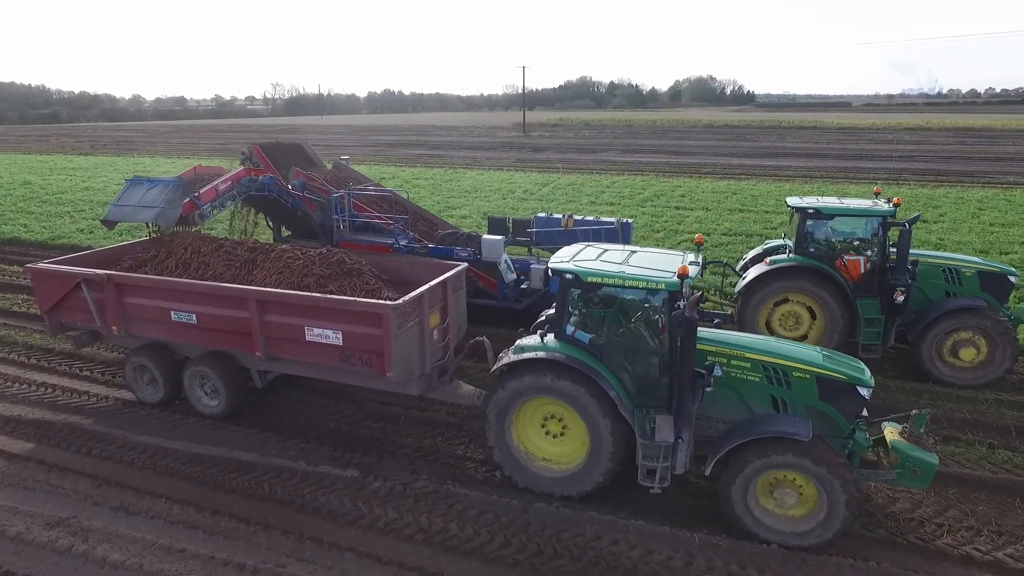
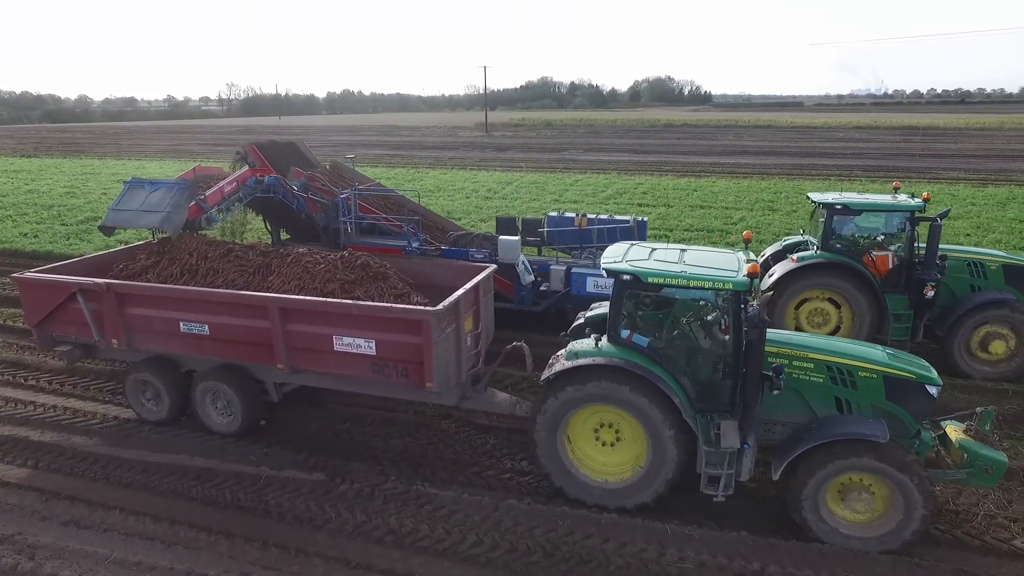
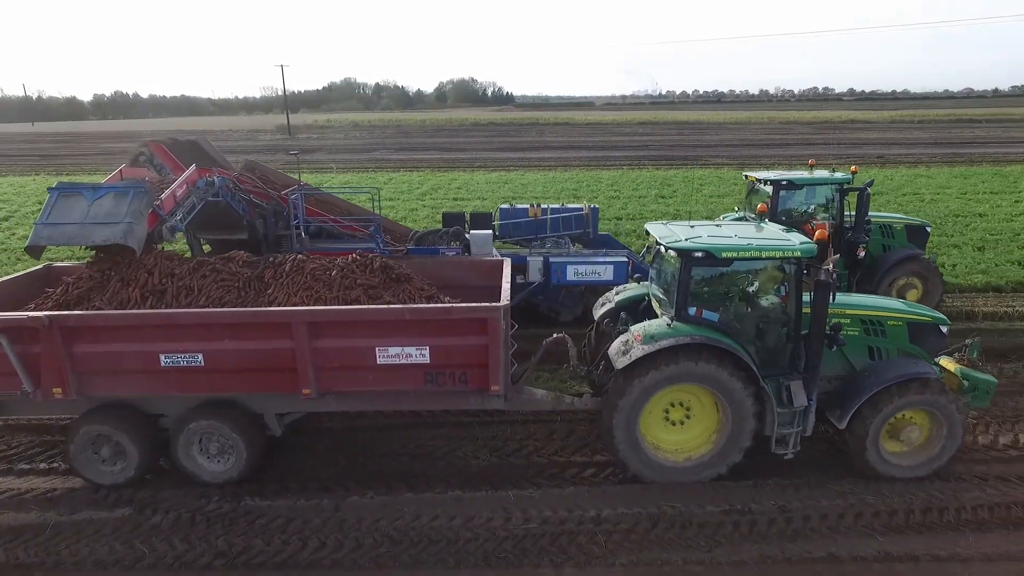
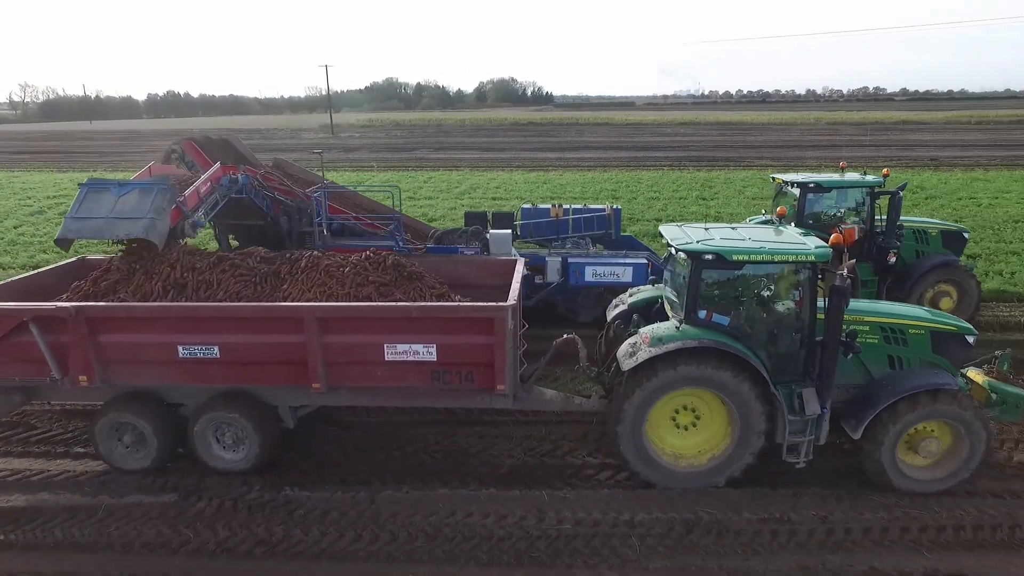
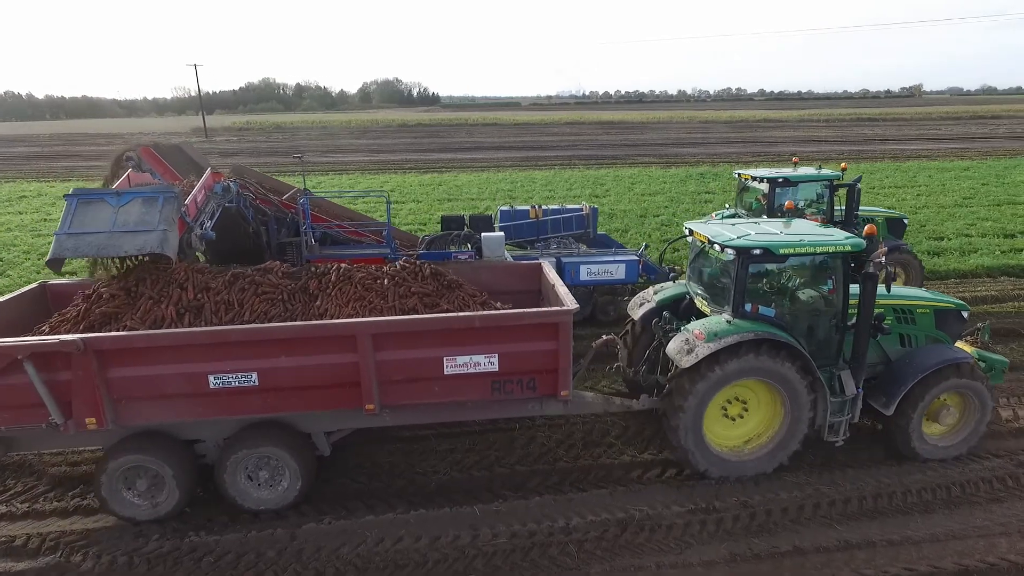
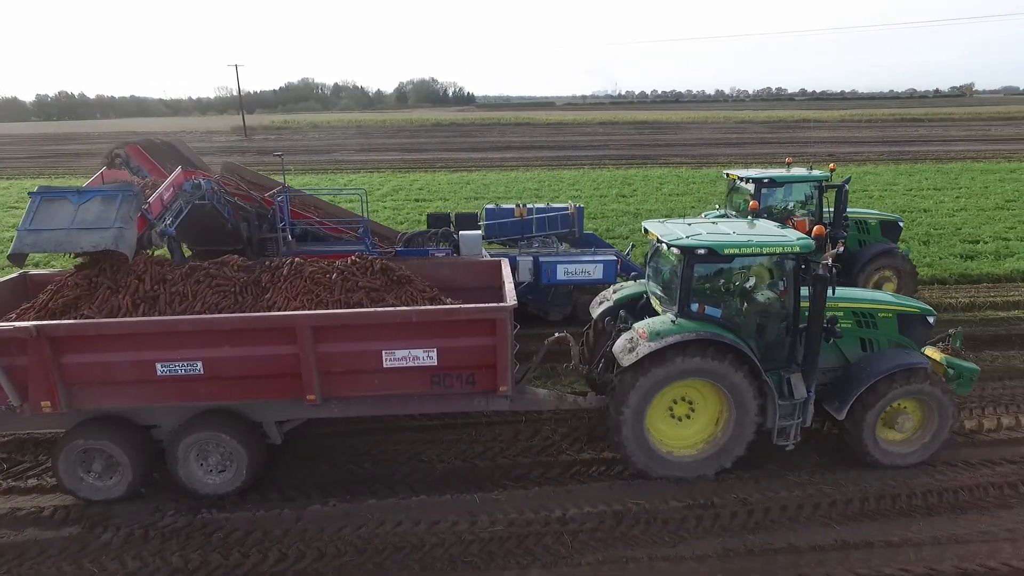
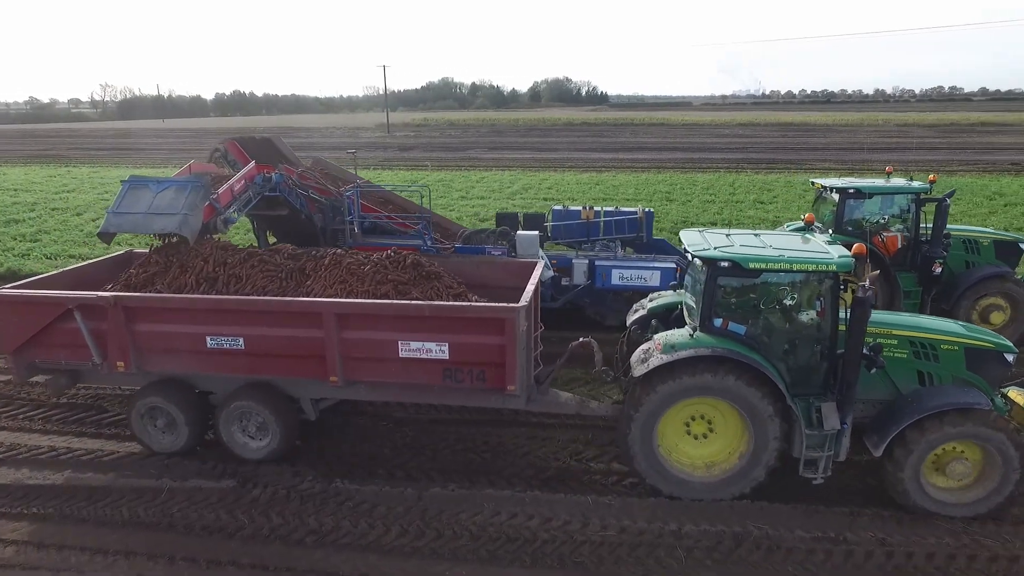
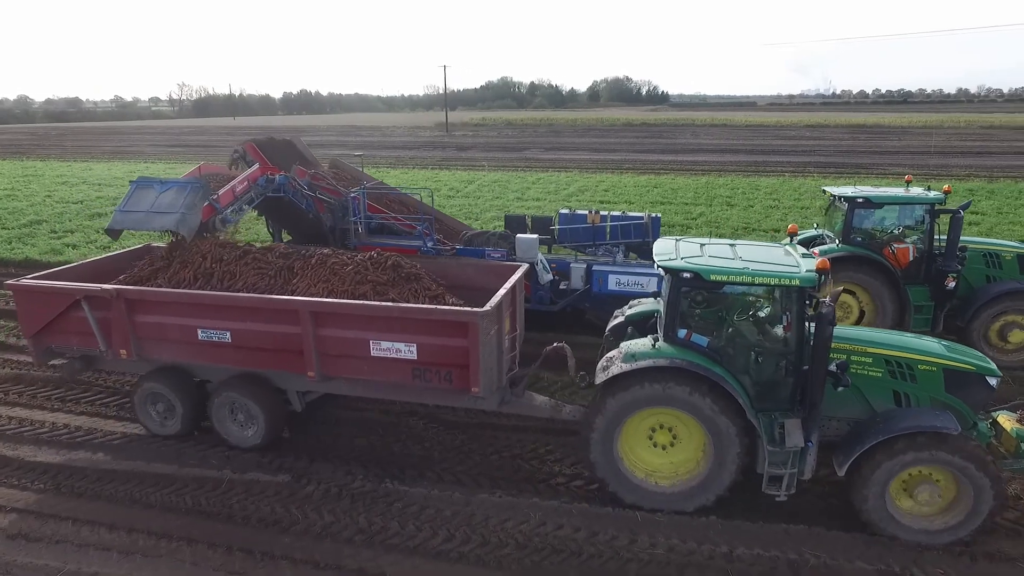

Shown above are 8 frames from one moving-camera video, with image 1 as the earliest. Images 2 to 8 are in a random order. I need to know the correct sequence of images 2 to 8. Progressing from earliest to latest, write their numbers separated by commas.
2, 8, 7, 4, 3, 6, 5
